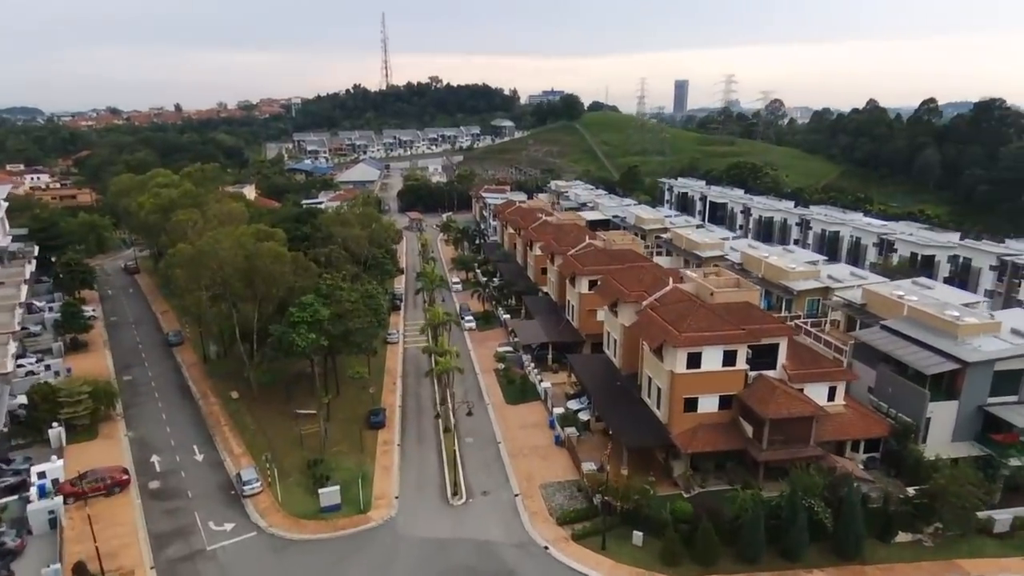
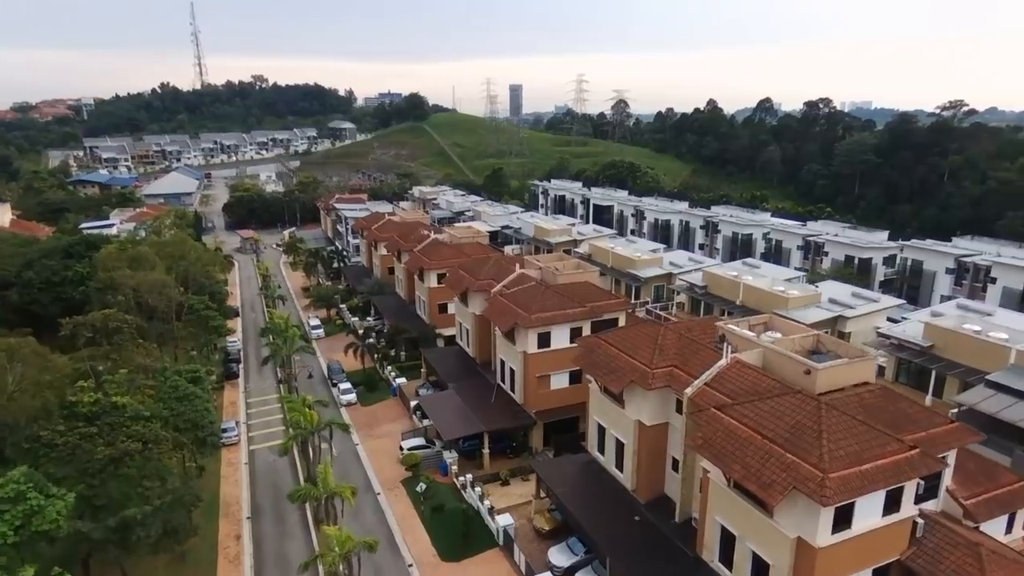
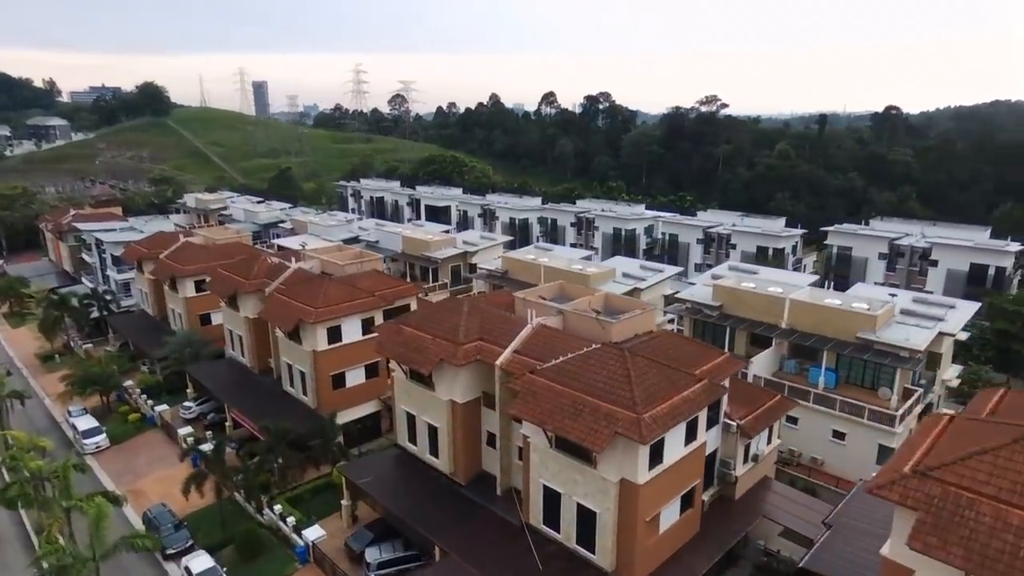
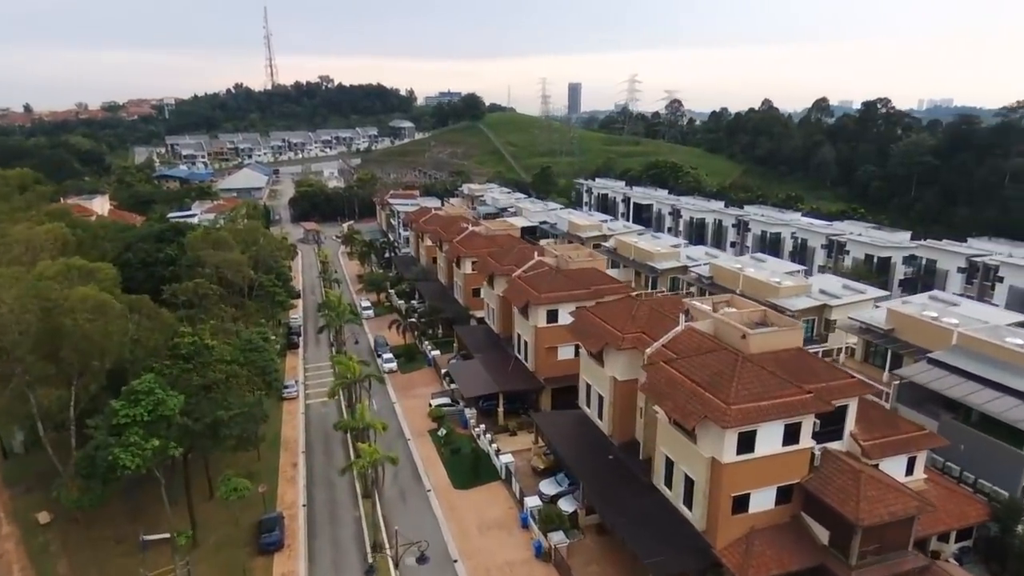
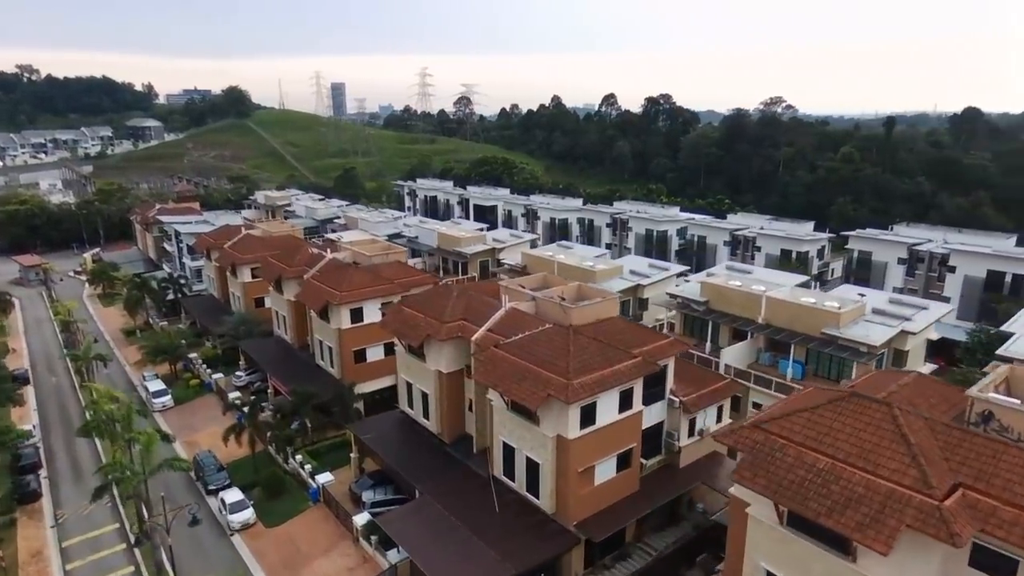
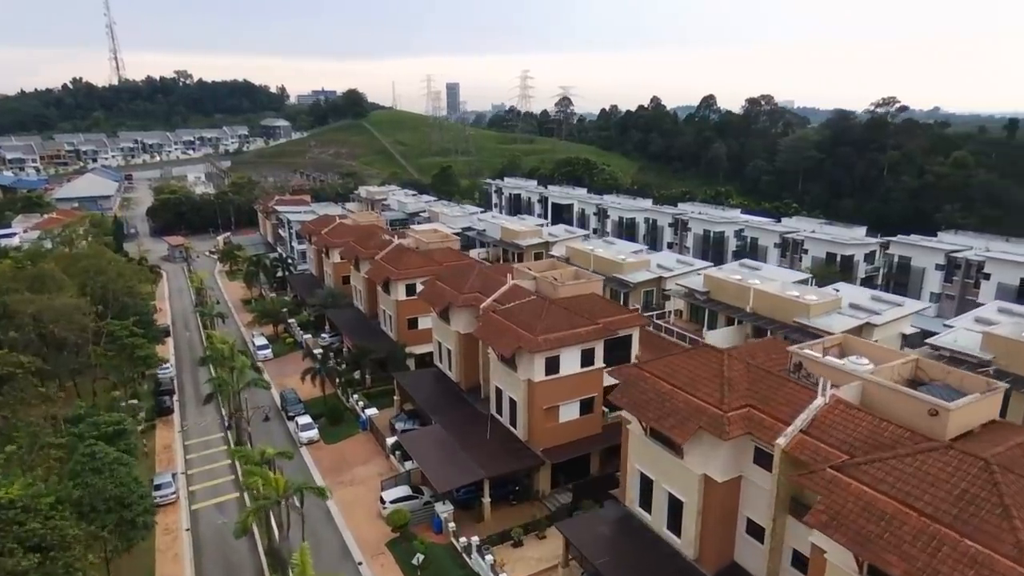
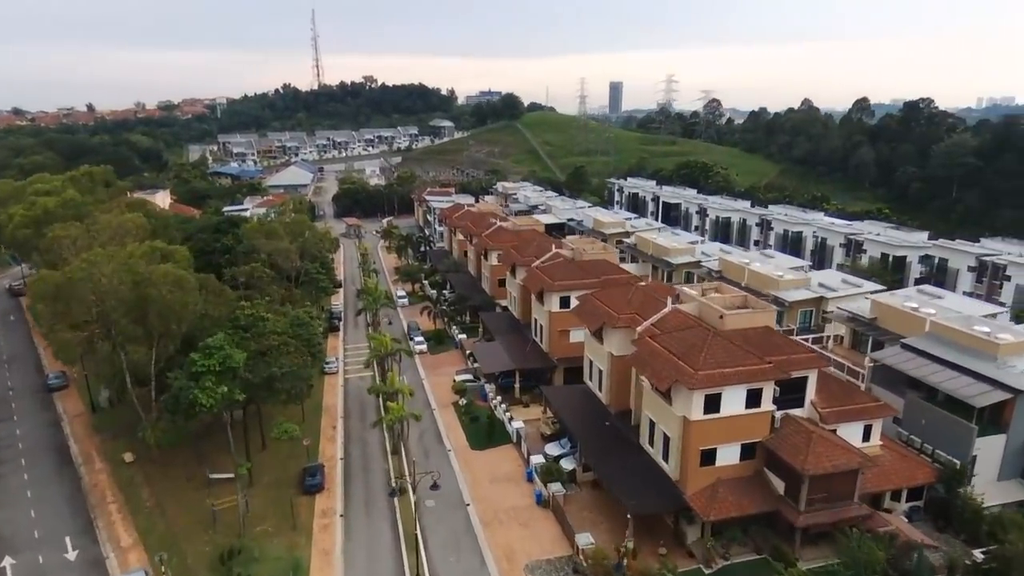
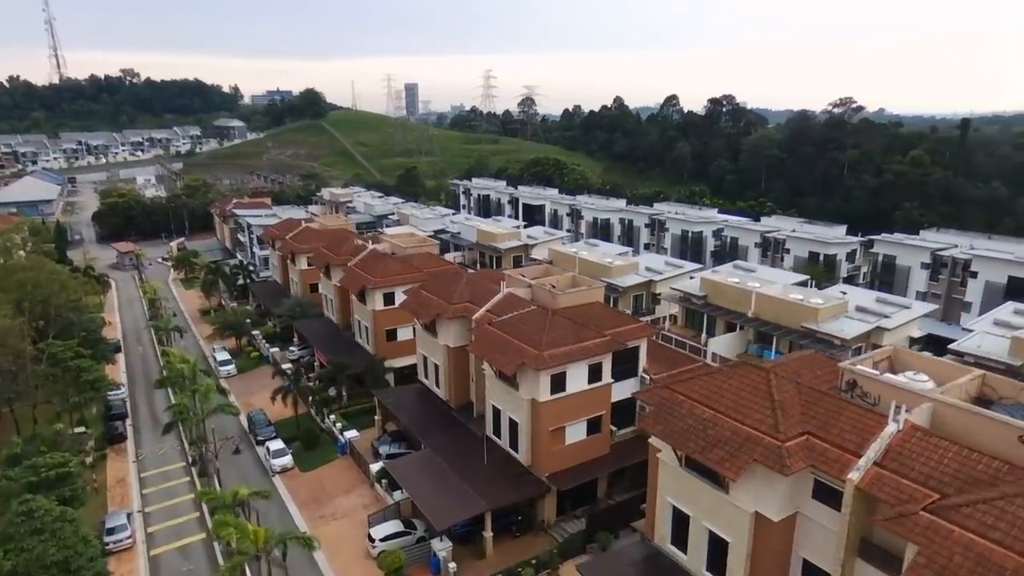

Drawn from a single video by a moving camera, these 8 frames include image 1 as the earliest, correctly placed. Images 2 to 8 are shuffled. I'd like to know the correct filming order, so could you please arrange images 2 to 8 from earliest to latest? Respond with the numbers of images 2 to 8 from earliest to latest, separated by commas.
7, 4, 2, 6, 8, 5, 3
